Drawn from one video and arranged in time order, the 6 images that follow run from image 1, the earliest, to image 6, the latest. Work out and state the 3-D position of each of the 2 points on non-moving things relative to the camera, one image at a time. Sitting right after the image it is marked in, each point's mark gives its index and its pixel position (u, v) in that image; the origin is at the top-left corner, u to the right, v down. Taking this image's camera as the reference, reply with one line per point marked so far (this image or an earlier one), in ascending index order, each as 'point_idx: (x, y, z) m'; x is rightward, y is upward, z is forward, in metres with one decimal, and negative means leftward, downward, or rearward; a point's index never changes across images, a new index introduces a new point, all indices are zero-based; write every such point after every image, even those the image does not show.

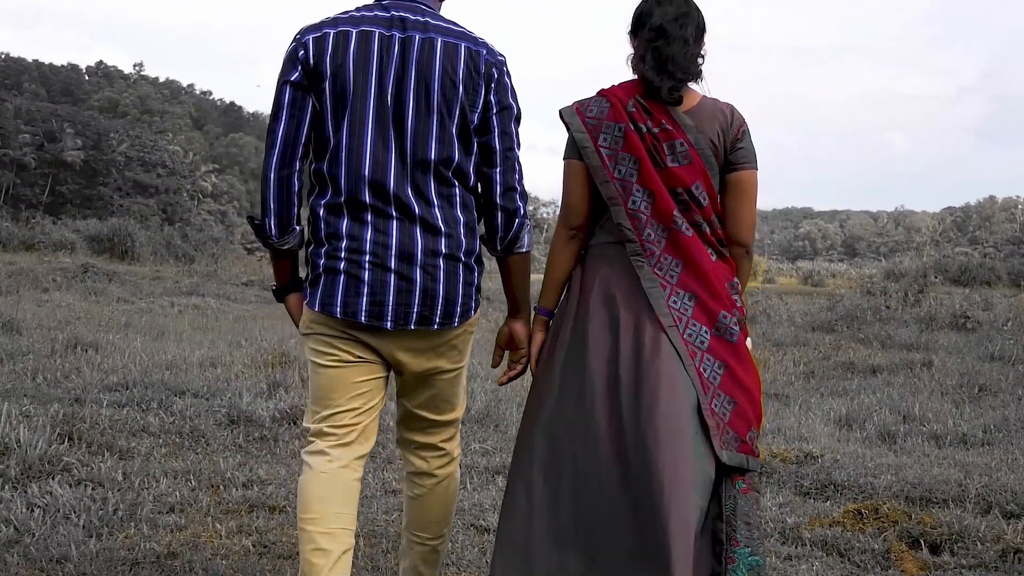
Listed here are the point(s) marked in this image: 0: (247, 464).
0: (-1.2, -0.8, +4.5) m
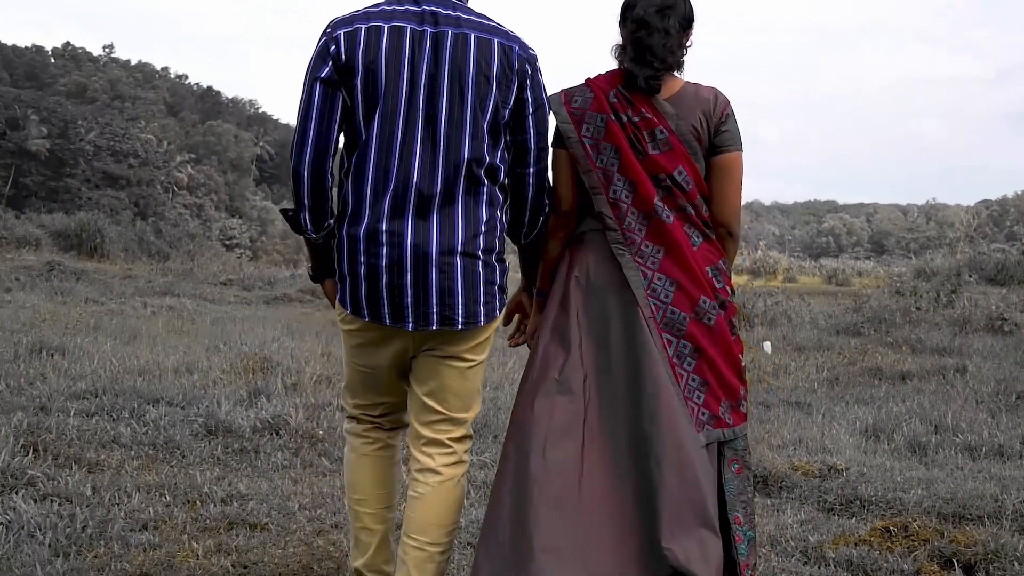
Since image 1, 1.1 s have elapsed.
0: (-1.2, -0.8, +4.2) m
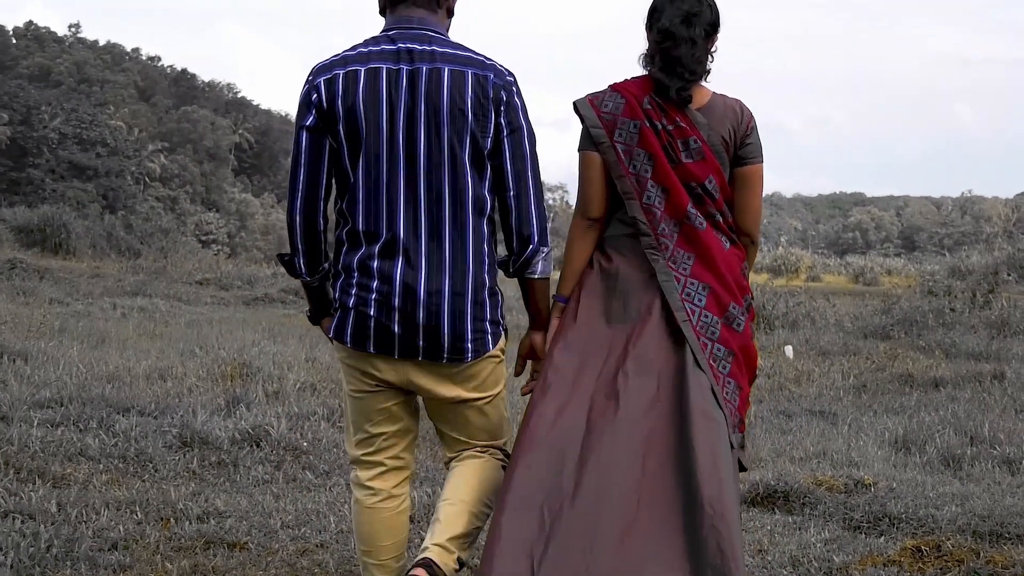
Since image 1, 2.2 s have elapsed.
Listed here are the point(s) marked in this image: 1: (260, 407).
0: (-1.2, -0.8, +3.9) m
1: (-1.2, -0.6, +4.7) m
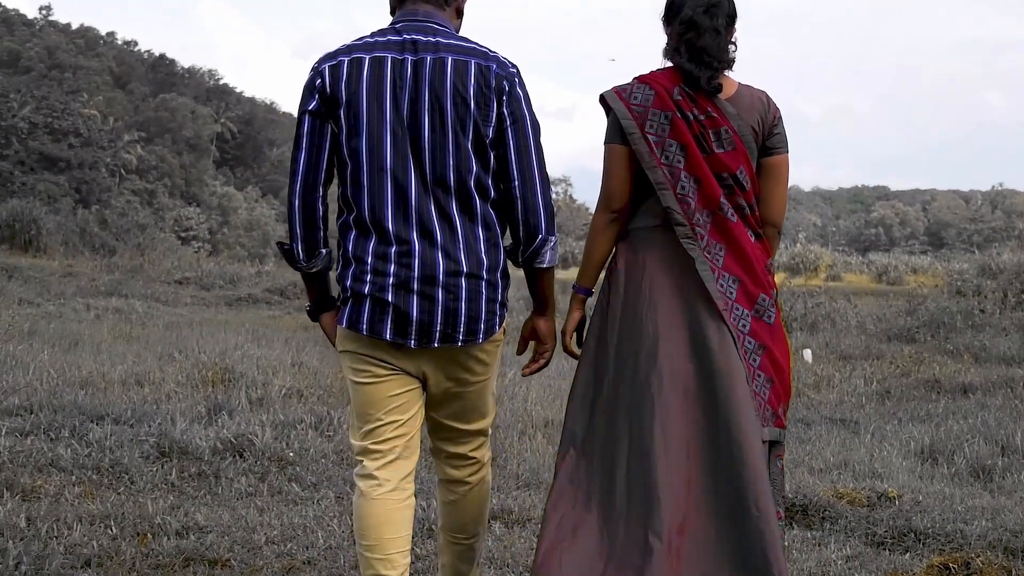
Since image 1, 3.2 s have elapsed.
0: (-1.2, -0.8, +3.6) m
1: (-1.2, -0.6, +4.5) m
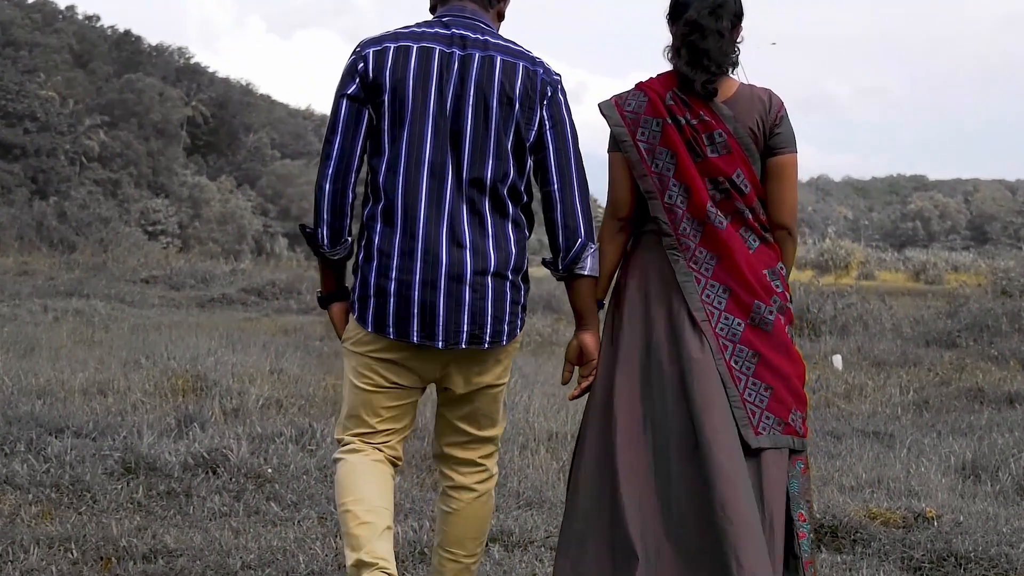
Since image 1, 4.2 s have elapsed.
0: (-1.2, -0.8, +3.3) m
1: (-1.2, -0.6, +4.2) m
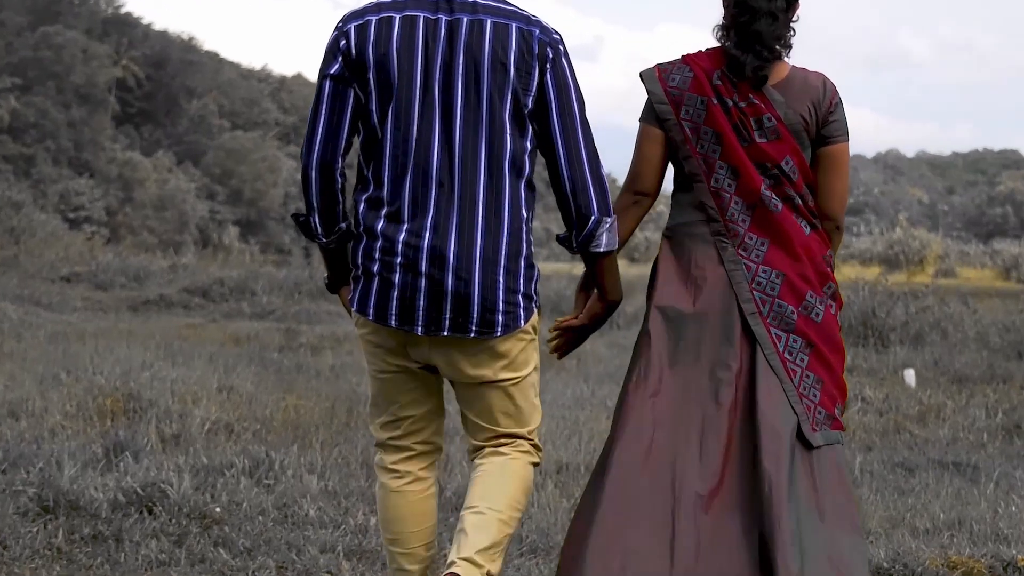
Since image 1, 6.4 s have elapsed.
0: (-1.2, -0.8, +2.7) m
1: (-1.2, -0.6, +3.6) m
